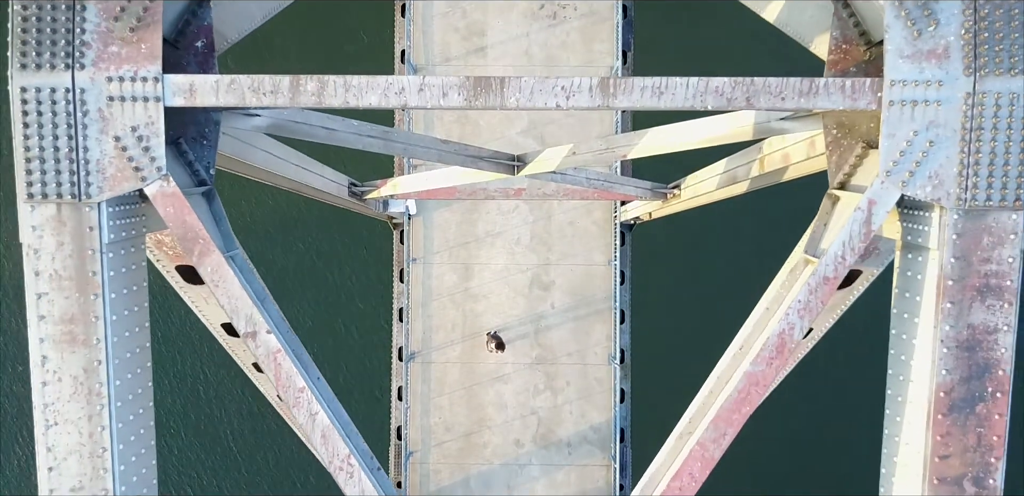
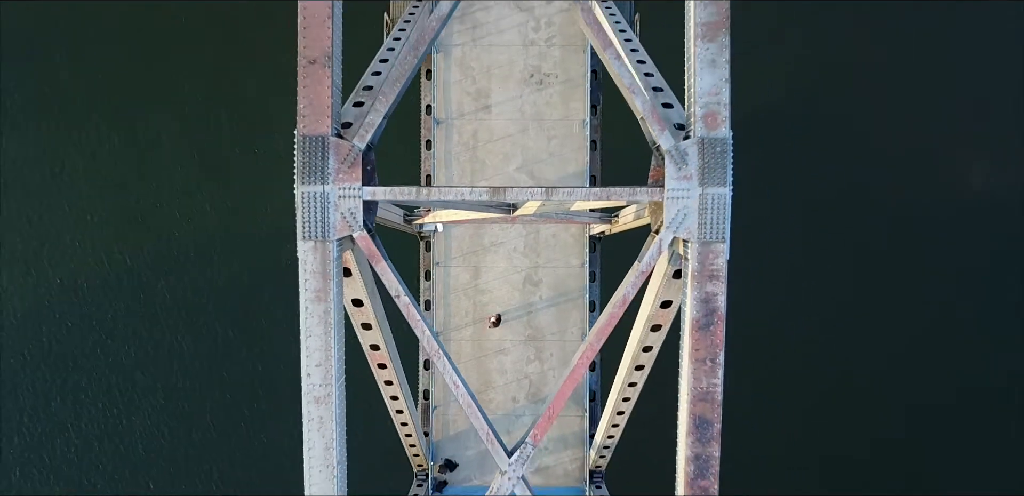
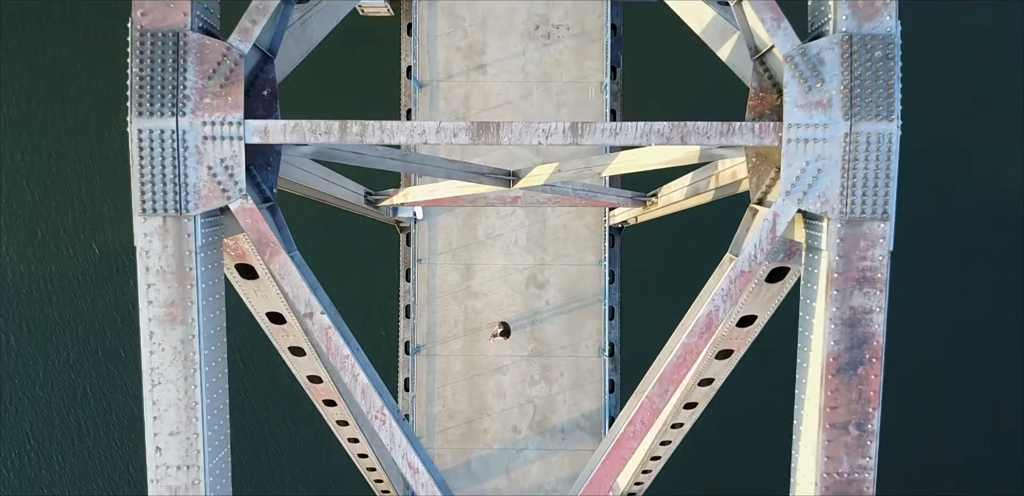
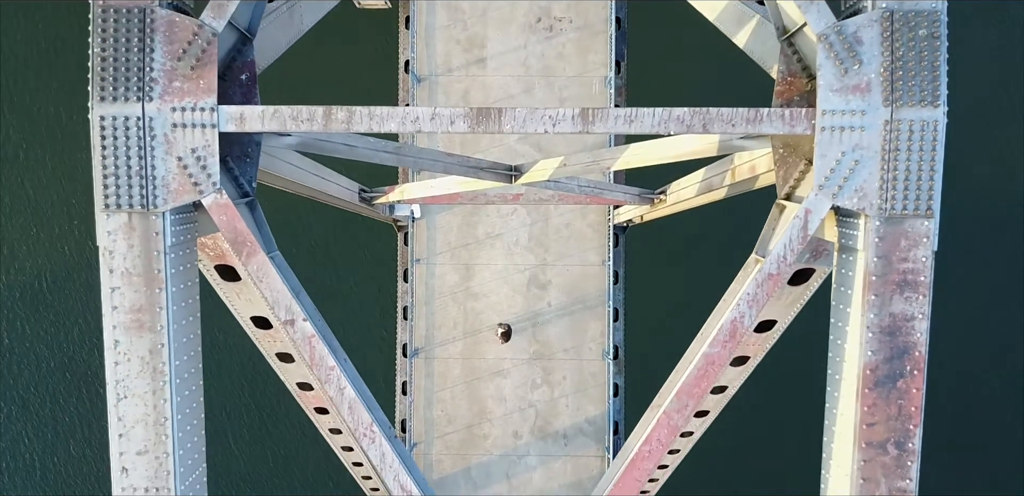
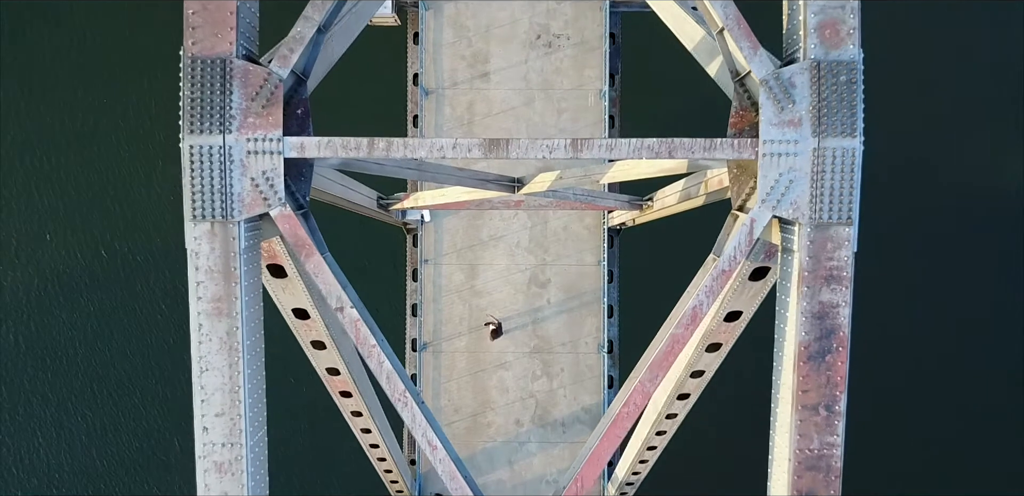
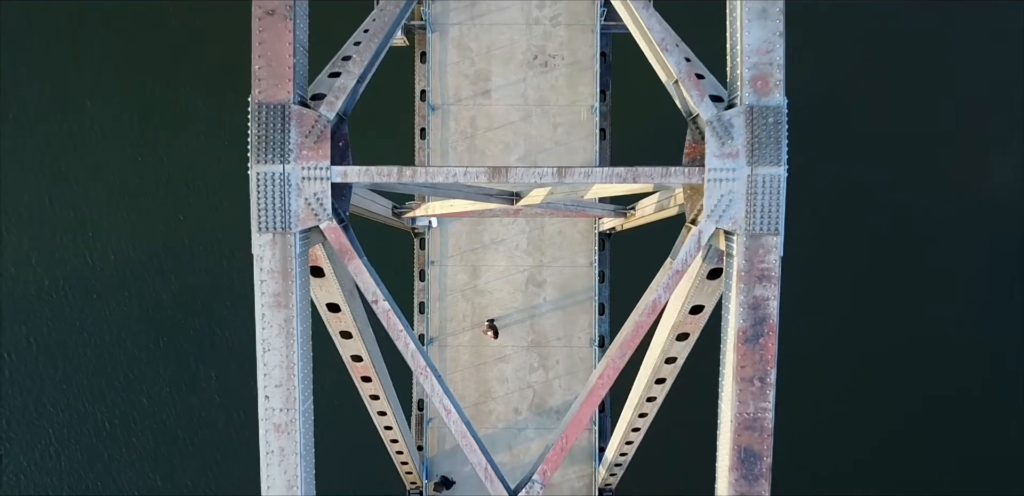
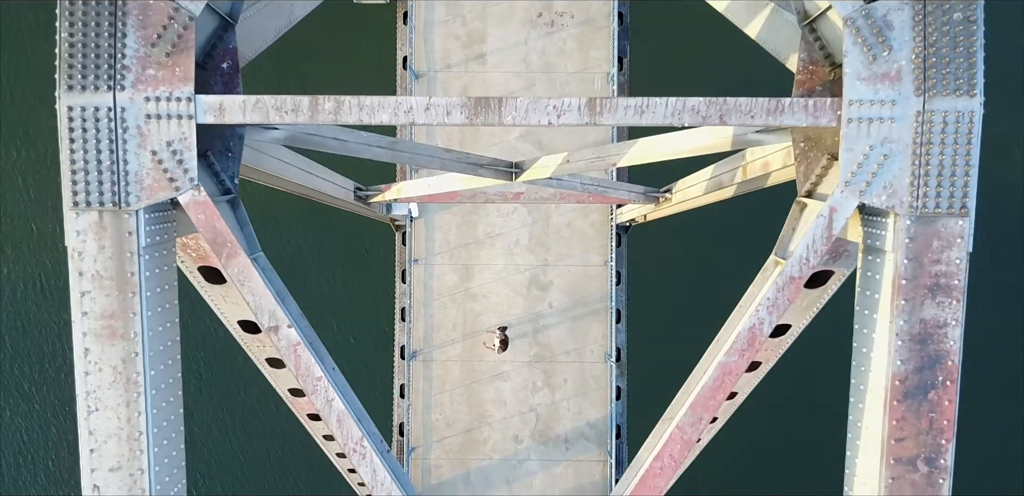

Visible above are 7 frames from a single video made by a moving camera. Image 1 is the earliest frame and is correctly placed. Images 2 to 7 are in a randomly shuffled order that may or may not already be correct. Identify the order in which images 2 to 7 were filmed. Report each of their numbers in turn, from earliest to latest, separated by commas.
7, 4, 3, 5, 6, 2
